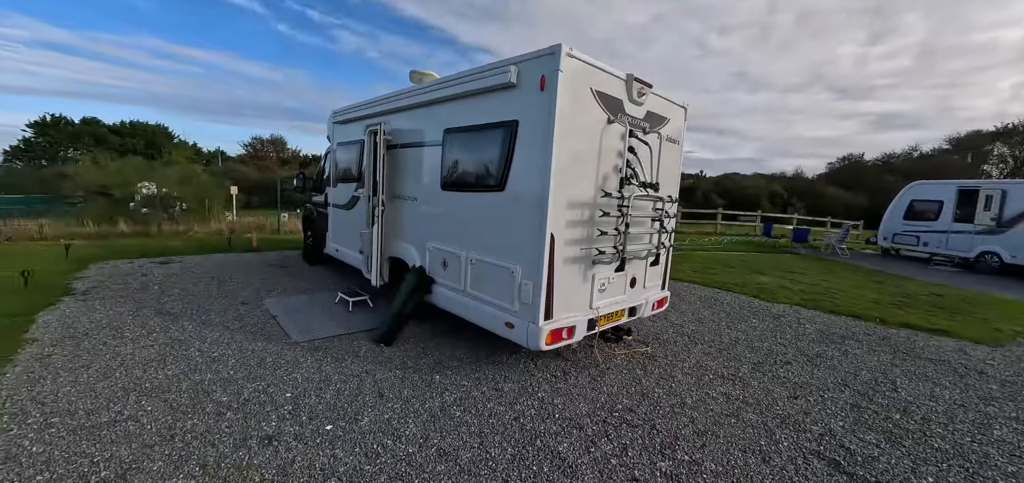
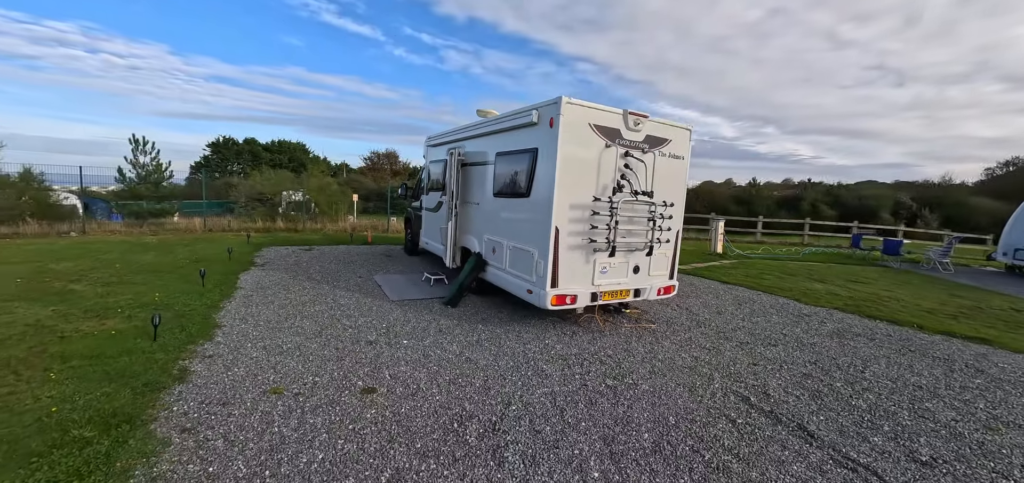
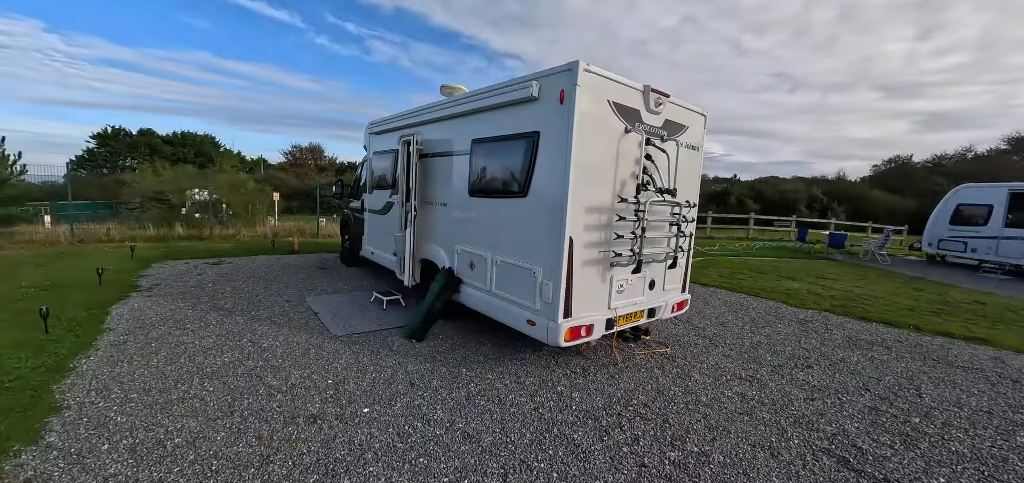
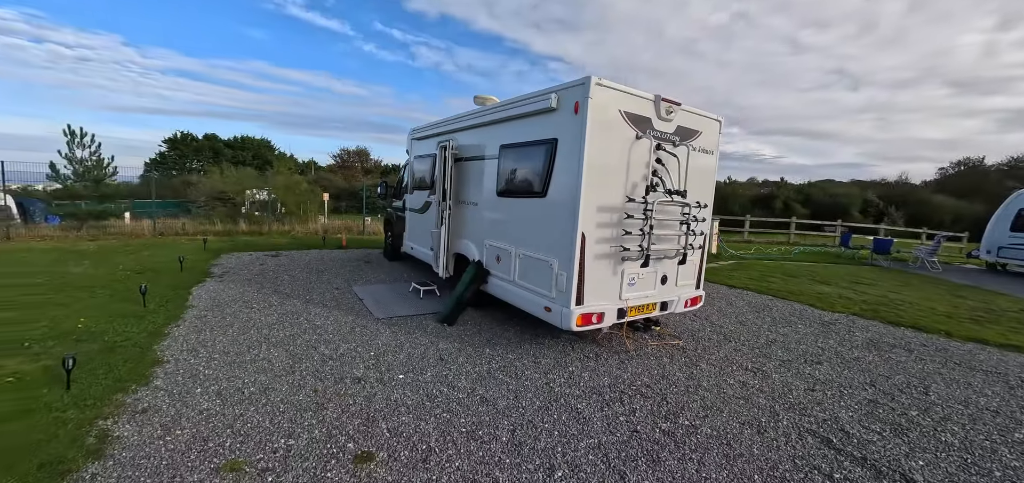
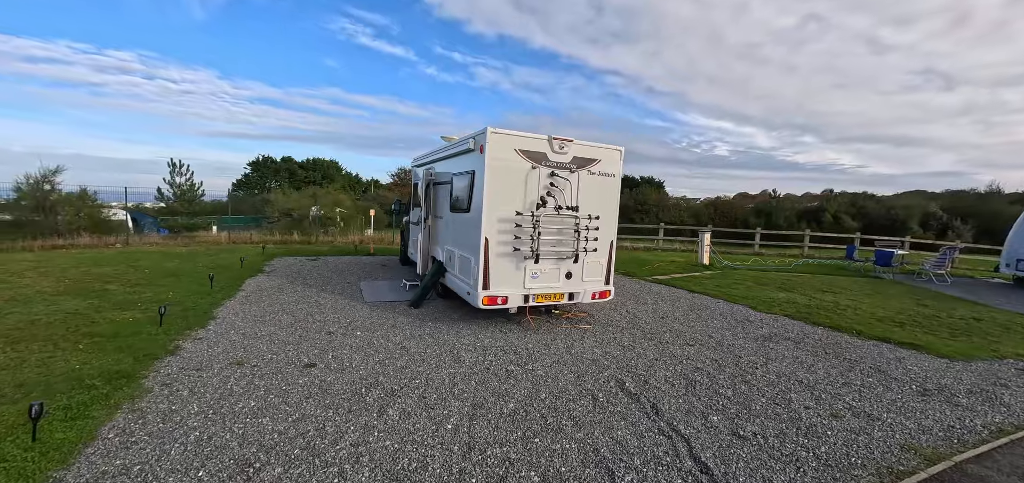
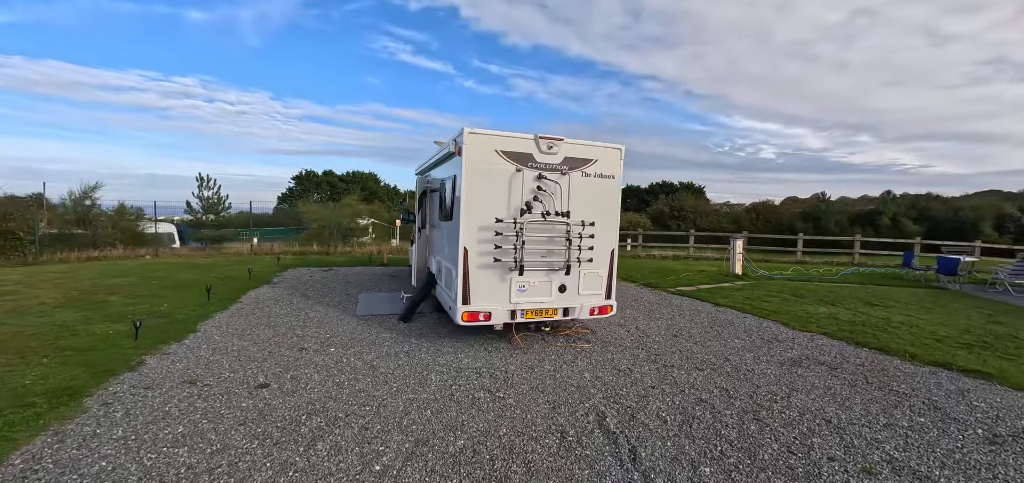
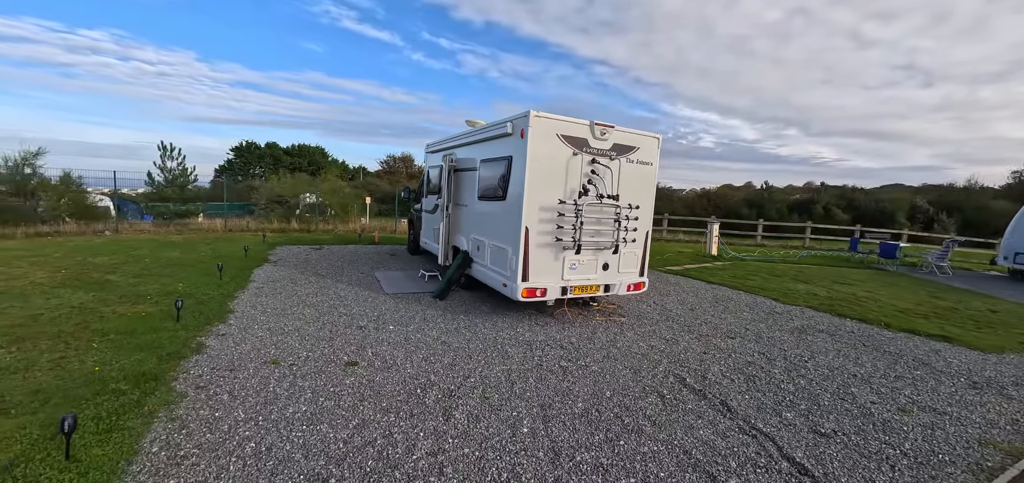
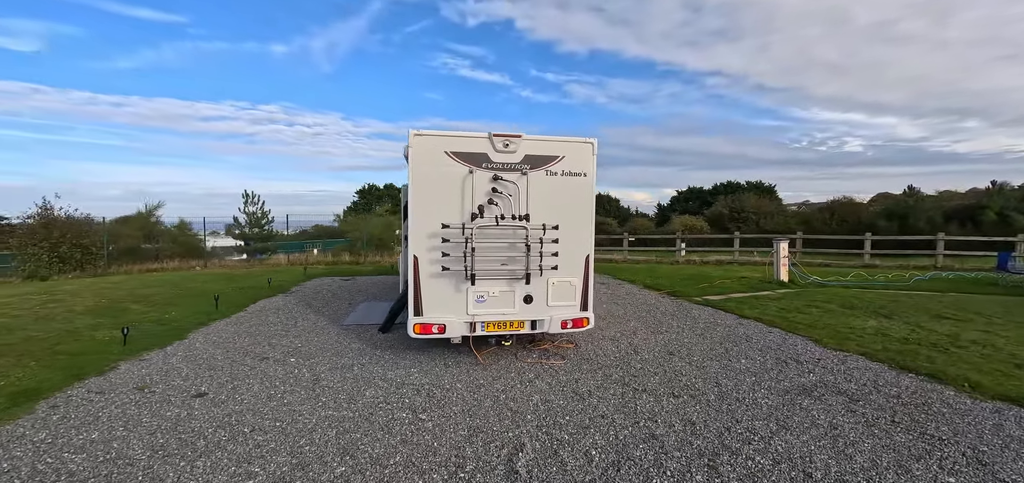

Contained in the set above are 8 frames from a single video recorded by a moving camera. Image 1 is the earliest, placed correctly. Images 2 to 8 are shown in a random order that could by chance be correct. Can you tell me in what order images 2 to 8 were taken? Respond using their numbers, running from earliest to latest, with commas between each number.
3, 4, 2, 7, 5, 6, 8
